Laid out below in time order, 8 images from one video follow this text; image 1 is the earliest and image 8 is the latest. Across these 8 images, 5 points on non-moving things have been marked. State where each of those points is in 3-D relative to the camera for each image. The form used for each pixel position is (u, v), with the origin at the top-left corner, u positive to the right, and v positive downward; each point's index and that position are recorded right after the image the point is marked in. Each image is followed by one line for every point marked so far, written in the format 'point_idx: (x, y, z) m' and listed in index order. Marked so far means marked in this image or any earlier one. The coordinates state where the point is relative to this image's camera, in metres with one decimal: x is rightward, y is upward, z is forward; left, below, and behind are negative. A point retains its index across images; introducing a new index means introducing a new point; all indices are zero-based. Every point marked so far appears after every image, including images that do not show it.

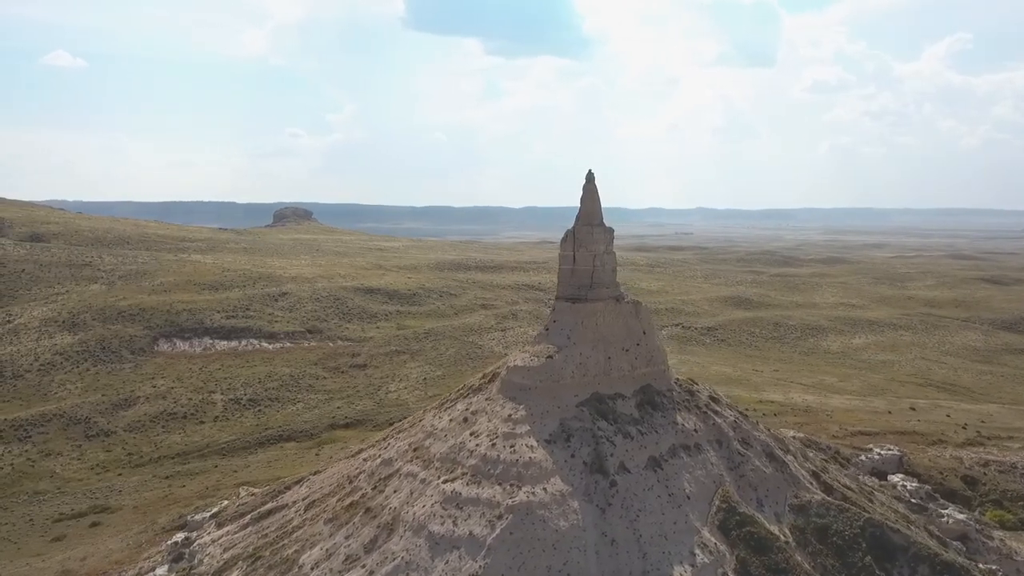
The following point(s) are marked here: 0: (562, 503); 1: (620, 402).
0: (+1.0, -4.4, +16.7) m
1: (+2.6, -2.8, +19.9) m
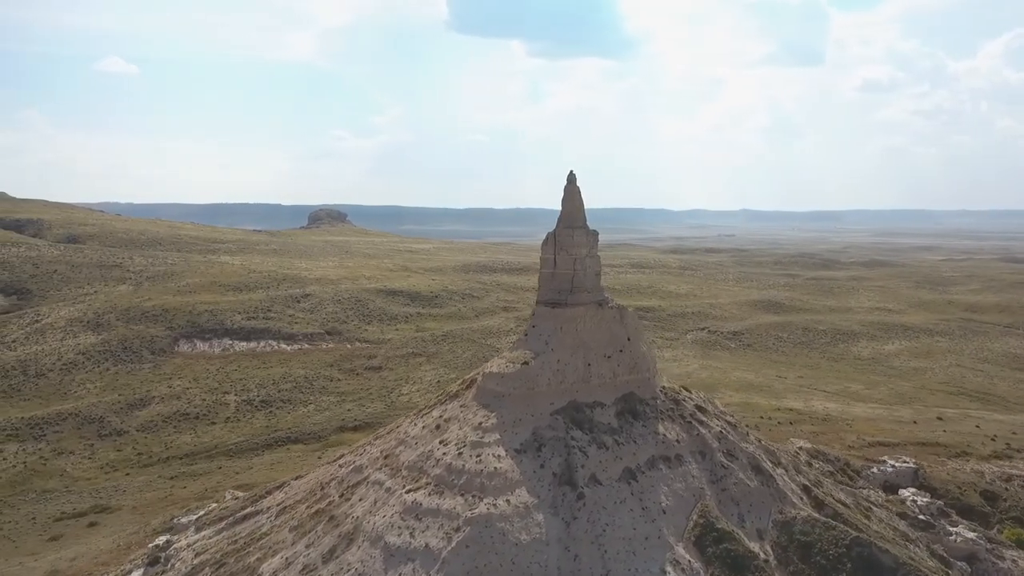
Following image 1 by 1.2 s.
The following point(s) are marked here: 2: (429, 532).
0: (+0.3, -4.5, +16.2) m
1: (+2.0, -2.9, +19.2) m
2: (-1.6, -4.7, +15.8) m
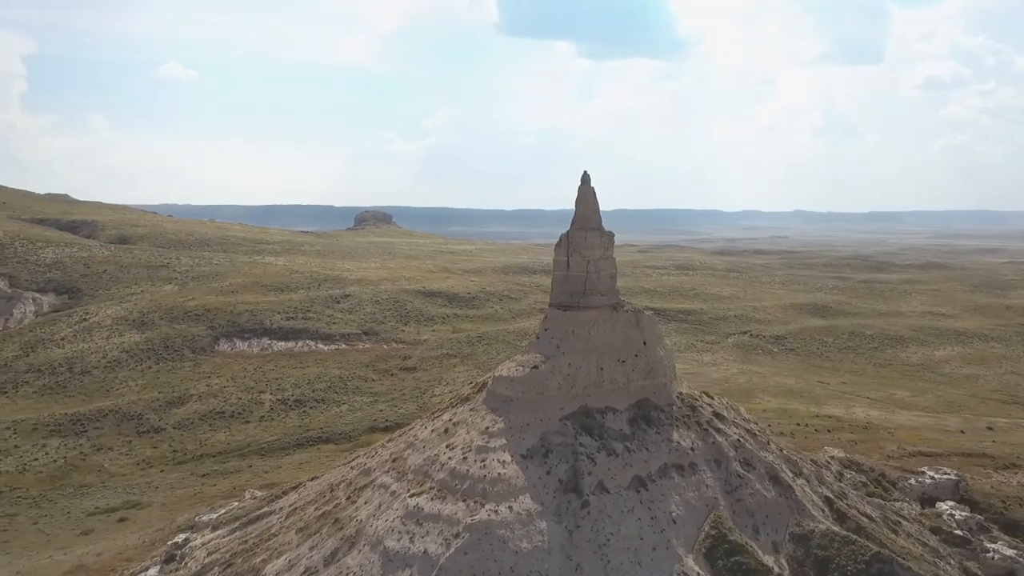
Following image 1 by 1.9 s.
0: (+0.3, -4.5, +15.8) m
1: (+2.2, -2.9, +18.8) m
2: (-1.6, -4.7, +15.6) m
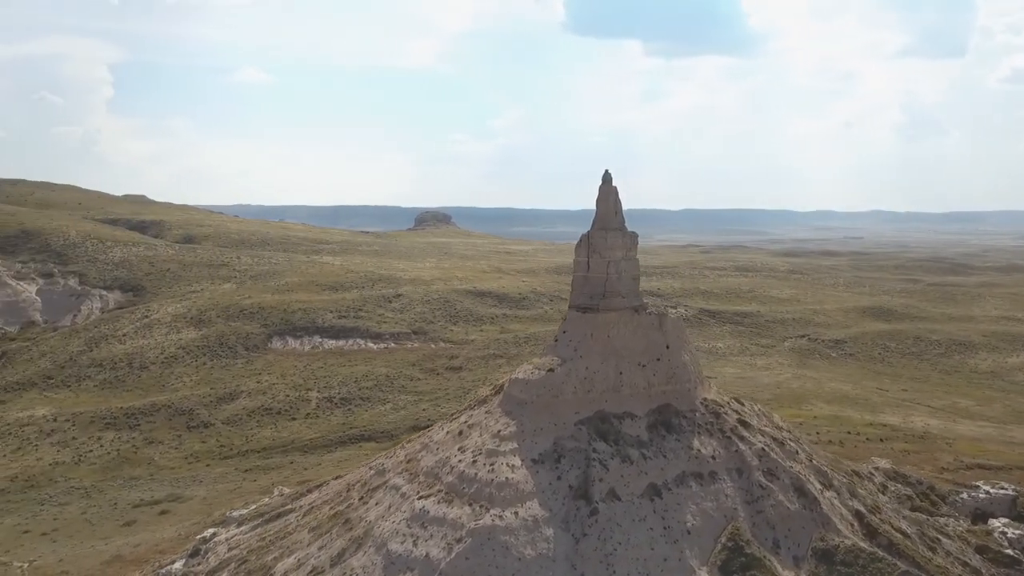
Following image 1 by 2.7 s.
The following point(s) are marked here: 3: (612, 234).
0: (+0.4, -4.6, +15.5) m
1: (+2.6, -3.0, +18.3) m
2: (-1.5, -4.8, +15.4) m
3: (+2.4, +1.3, +19.5) m
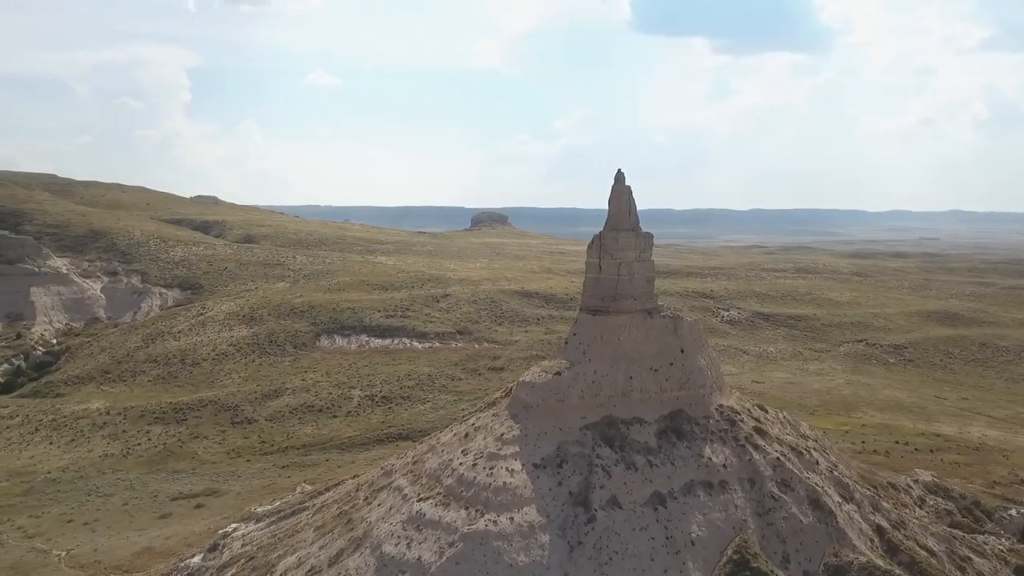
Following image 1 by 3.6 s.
0: (+0.3, -4.6, +15.2) m
1: (+2.7, -3.0, +17.8) m
2: (-1.6, -4.8, +15.3) m
3: (+2.6, +1.2, +19.1) m
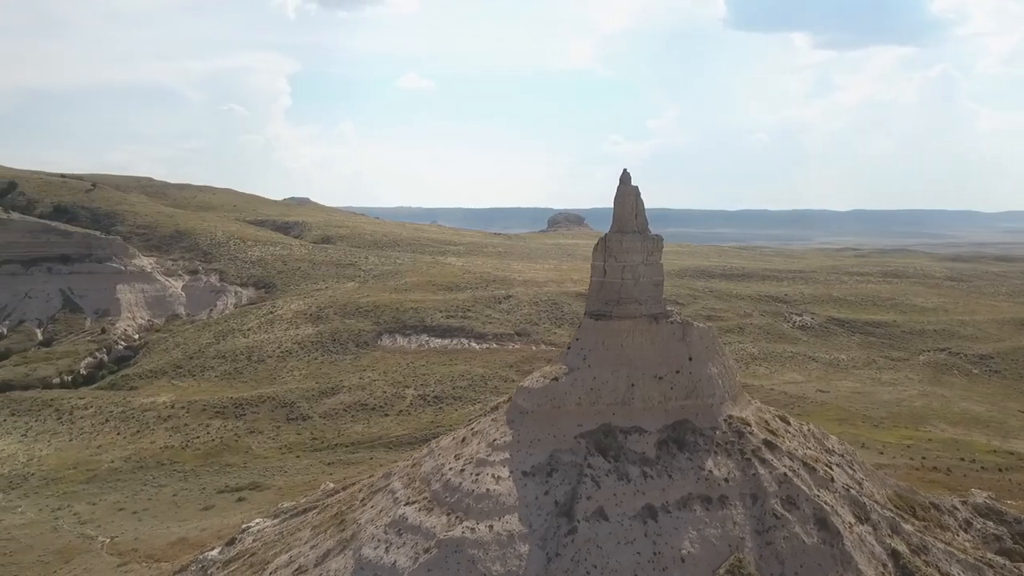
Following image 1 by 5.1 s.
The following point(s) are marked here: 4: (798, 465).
0: (-0.1, -4.7, +14.9) m
1: (+2.6, -3.1, +17.2) m
2: (-2.0, -4.8, +15.1) m
3: (+2.6, +1.1, +18.4) m
4: (+6.1, -3.7, +17.4) m
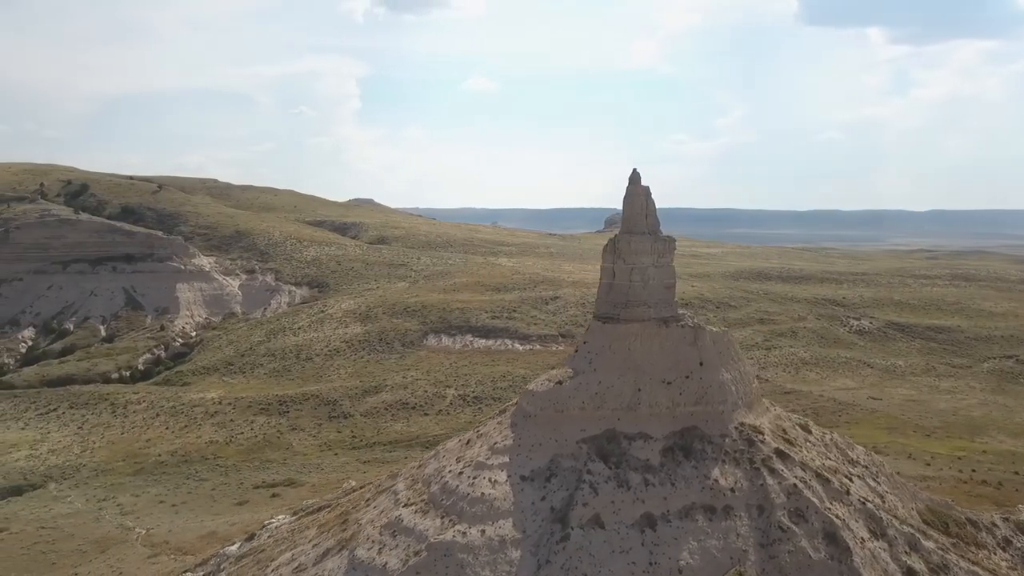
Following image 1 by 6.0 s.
0: (-0.3, -4.7, +14.7) m
1: (+2.6, -3.2, +16.8) m
2: (-2.1, -4.8, +15.1) m
3: (+2.8, +1.1, +18.0) m
4: (+6.1, -3.8, +16.7) m
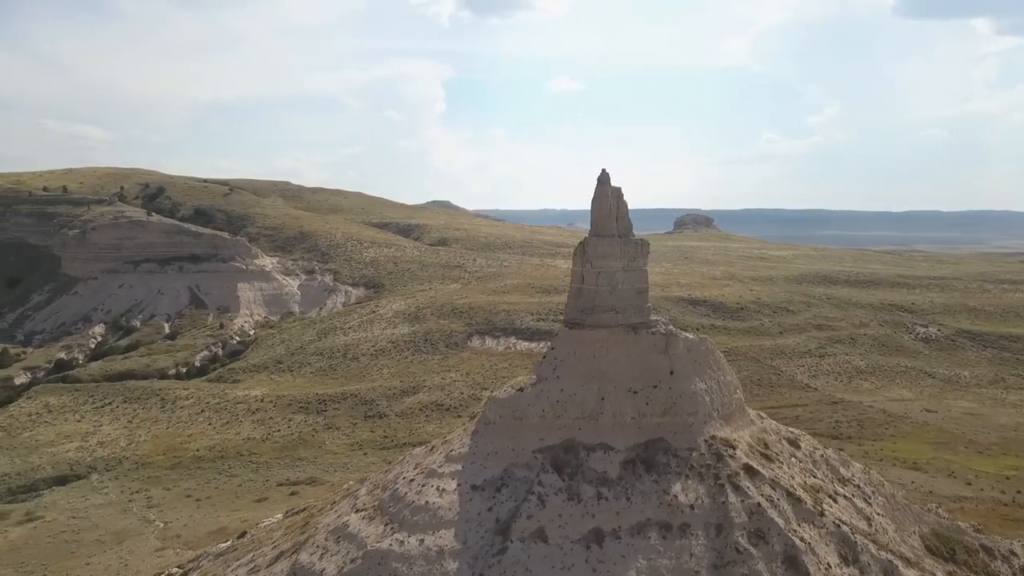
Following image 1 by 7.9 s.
0: (-1.4, -4.8, +14.3) m
1: (+1.7, -3.3, +16.1) m
2: (-3.2, -4.9, +14.9) m
3: (+2.1, +1.0, +17.3) m
4: (+5.2, -4.0, +15.7) m
